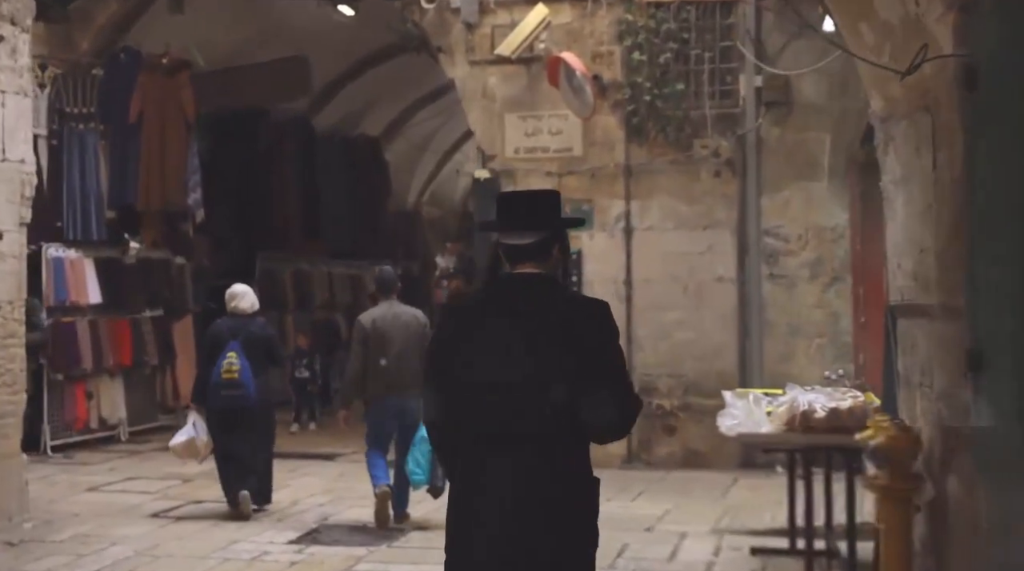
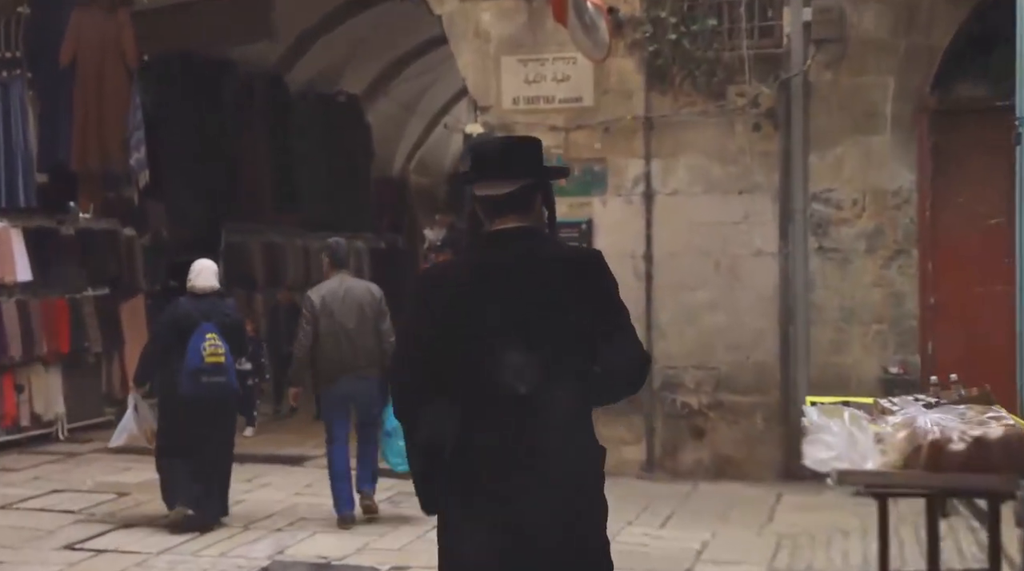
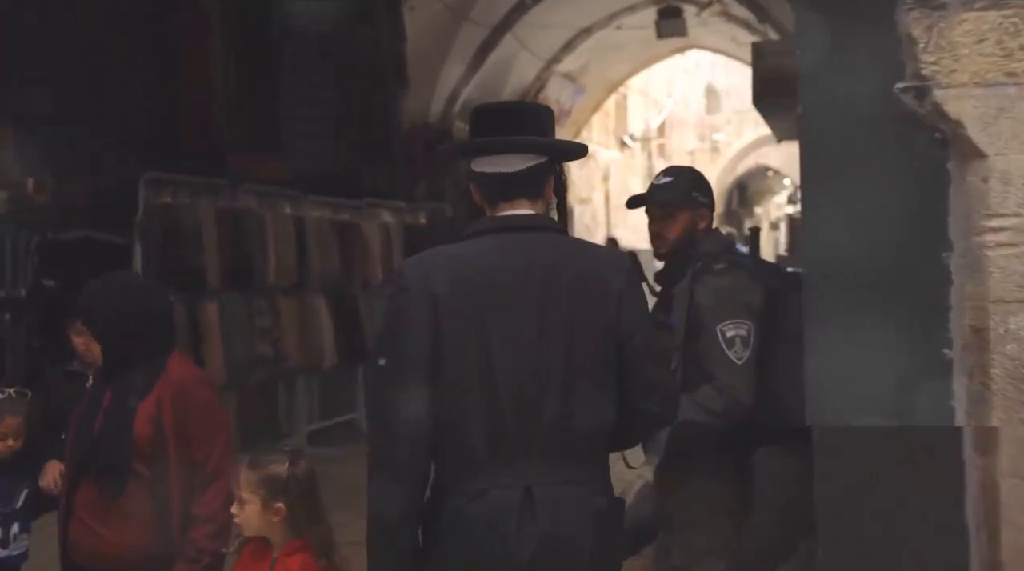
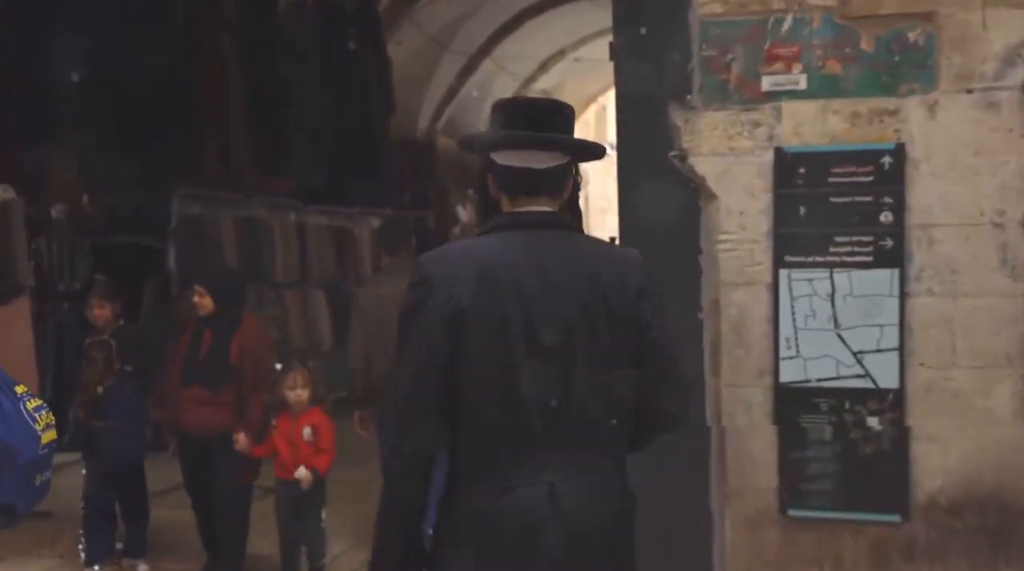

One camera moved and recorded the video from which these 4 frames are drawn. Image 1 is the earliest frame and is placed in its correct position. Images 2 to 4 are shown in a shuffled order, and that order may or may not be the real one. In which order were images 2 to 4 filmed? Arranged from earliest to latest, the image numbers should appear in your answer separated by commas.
2, 4, 3
